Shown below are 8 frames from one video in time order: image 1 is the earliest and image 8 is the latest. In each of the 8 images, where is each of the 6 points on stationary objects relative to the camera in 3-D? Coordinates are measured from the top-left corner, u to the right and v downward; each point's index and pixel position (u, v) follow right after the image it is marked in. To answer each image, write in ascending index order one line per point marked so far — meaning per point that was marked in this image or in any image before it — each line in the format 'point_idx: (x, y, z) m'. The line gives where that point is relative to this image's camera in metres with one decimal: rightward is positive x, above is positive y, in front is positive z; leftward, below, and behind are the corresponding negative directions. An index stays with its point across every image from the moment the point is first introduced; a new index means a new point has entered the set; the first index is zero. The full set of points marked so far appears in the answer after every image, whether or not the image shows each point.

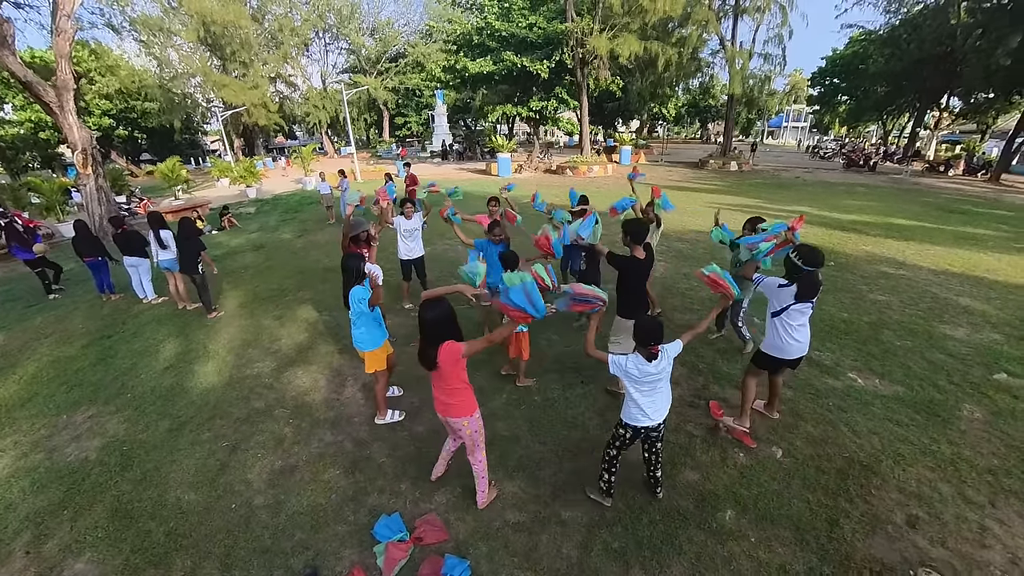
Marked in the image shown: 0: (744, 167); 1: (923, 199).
0: (+9.0, +4.5, +15.8) m
1: (+10.2, +2.1, +10.2) m
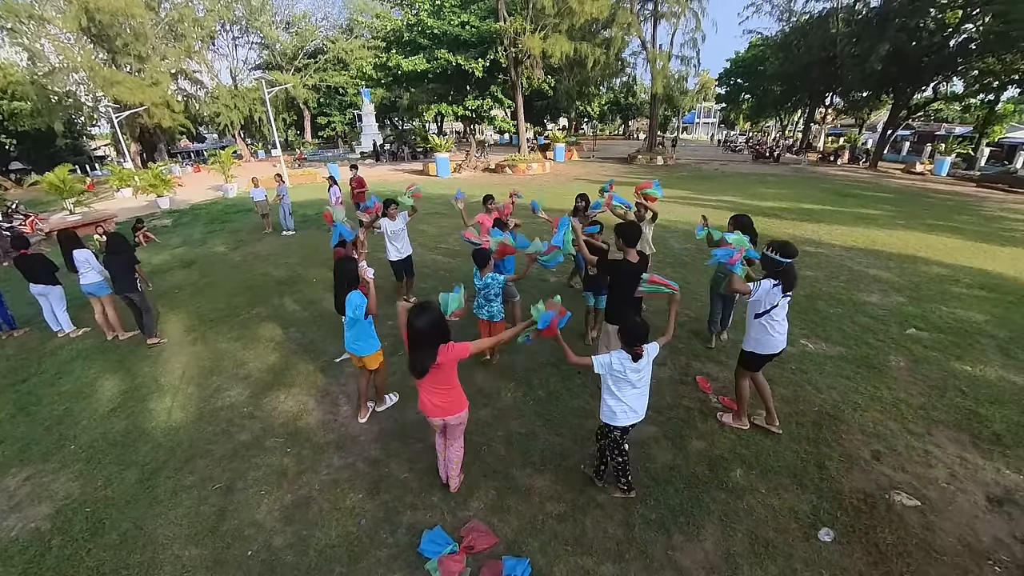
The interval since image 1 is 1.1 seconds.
0: (+6.5, +5.2, +17.1) m
1: (+8.9, +2.9, +11.8) m
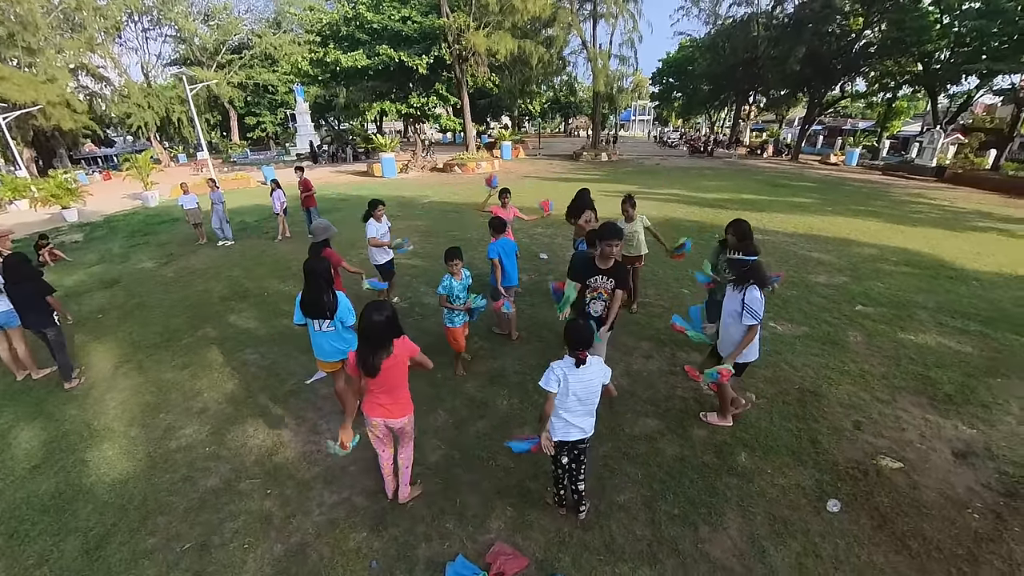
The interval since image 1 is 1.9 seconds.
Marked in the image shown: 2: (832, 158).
0: (+4.3, +5.5, +17.7) m
1: (+7.5, +3.3, +12.8) m
2: (+12.3, +4.9, +15.8) m
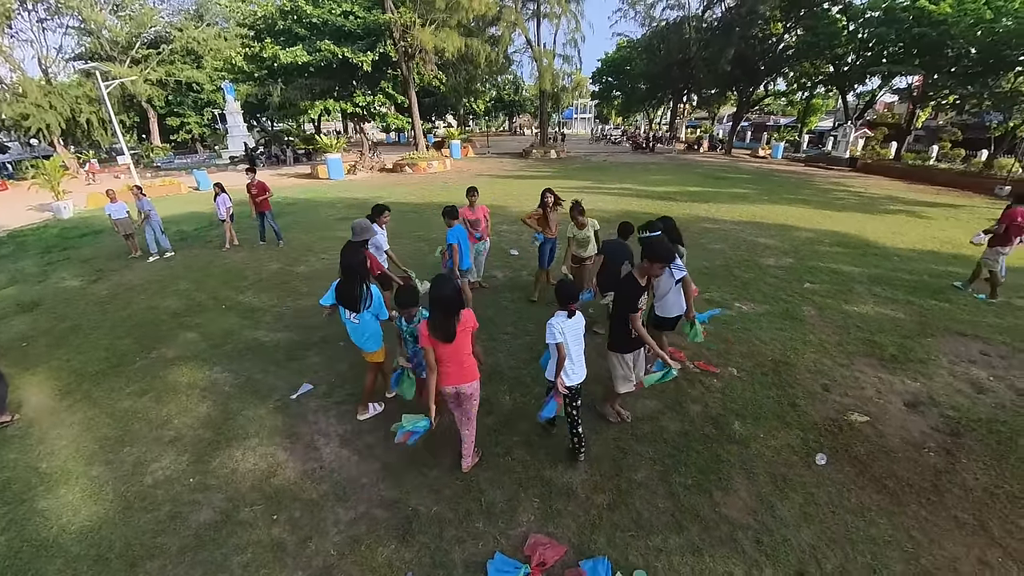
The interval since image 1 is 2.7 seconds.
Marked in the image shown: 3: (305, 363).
0: (+2.2, +5.8, +18.2) m
1: (+6.1, +3.8, +13.7) m
2: (+10.4, +5.6, +17.3) m
3: (-2.4, -0.9, +4.9) m
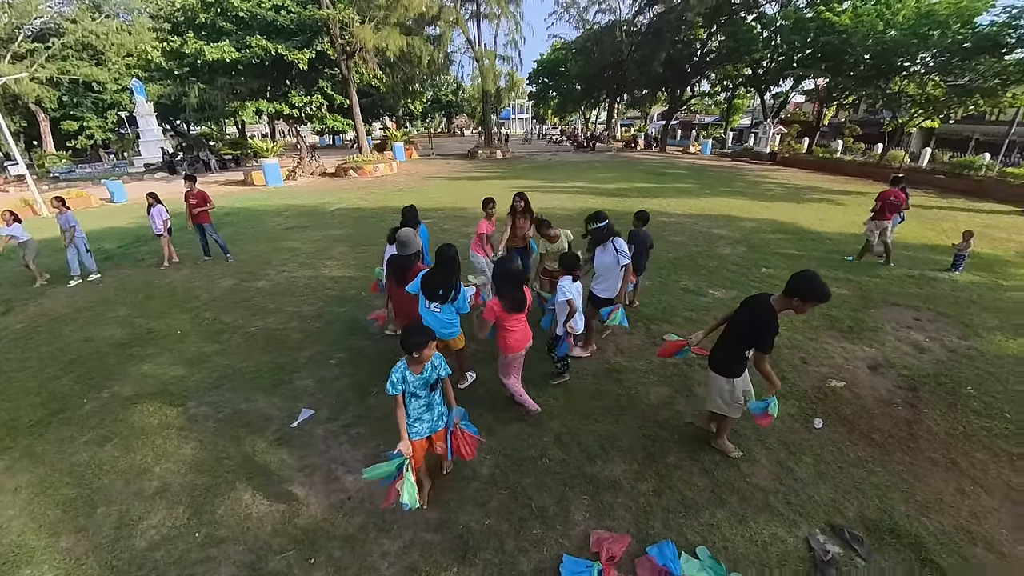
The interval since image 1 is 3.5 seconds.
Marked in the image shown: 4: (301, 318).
0: (-0.2, +5.8, +18.3) m
1: (+4.4, +4.1, +14.5) m
2: (+8.0, +6.2, +18.7) m
3: (-2.3, -1.1, +4.5) m
4: (-3.0, -0.4, +6.0) m
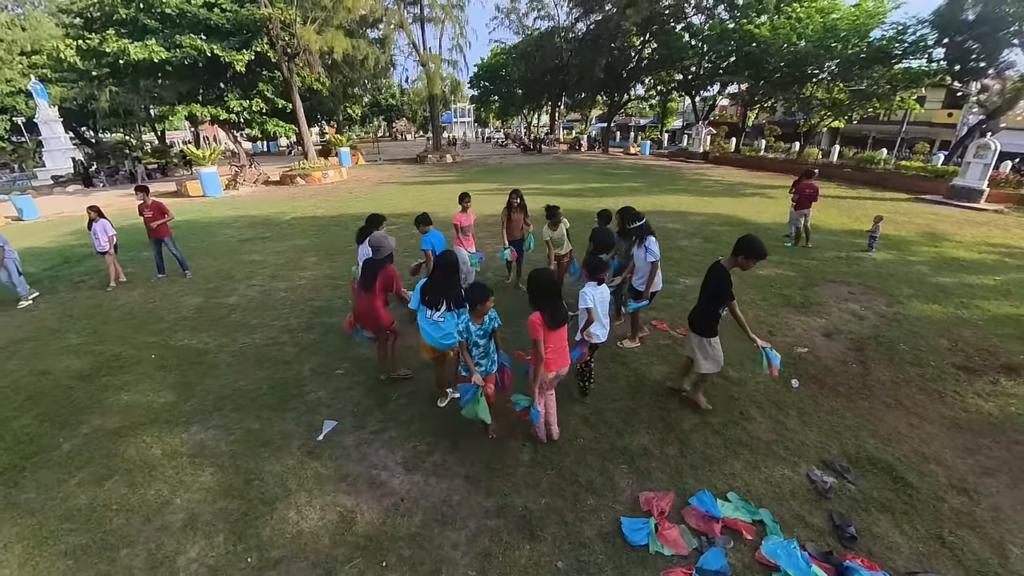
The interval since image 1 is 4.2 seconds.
0: (-2.5, +5.7, +18.4) m
1: (+2.8, +4.3, +15.3) m
2: (+5.6, +6.6, +20.0) m
3: (-2.2, -1.2, +4.5) m
4: (-3.1, -0.6, +5.8) m
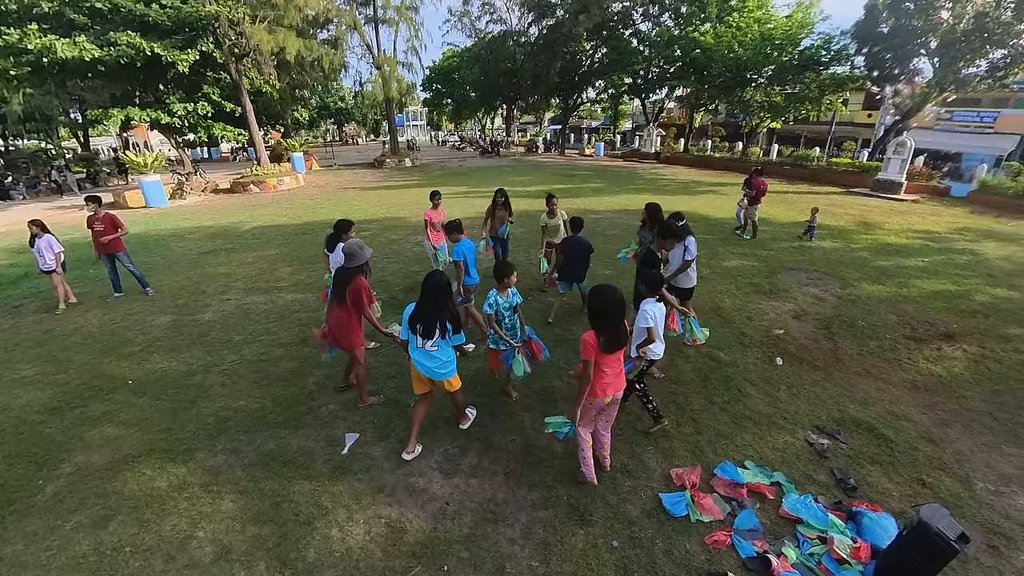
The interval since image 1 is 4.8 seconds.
0: (-4.3, +5.5, +18.2) m
1: (+1.4, +4.4, +15.7) m
2: (+3.5, +6.8, +20.7) m
3: (-2.0, -1.3, +4.4) m
4: (-3.1, -0.8, +5.6) m
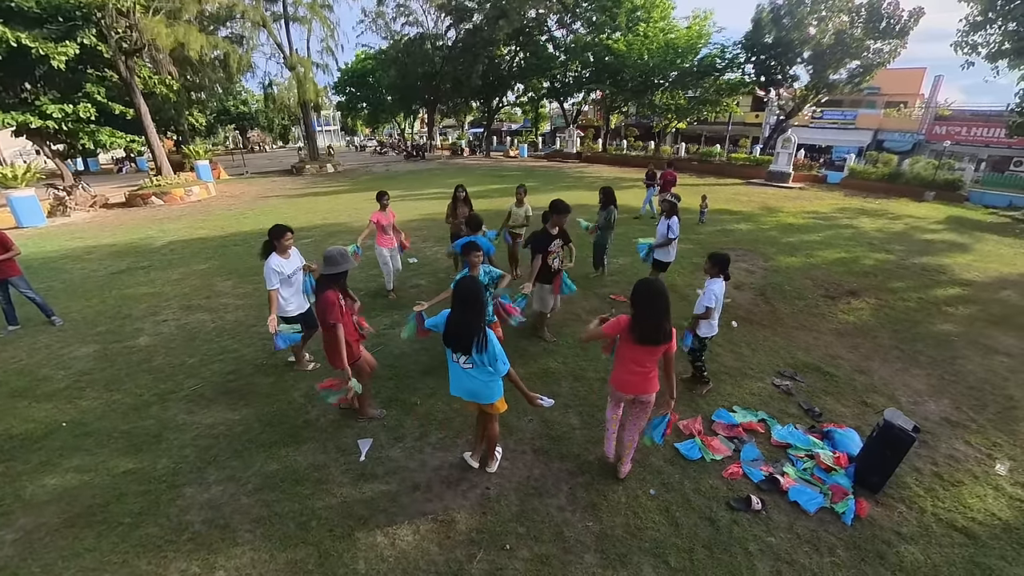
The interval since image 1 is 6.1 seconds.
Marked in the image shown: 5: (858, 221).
0: (-7.3, +5.0, +17.3) m
1: (-1.2, +4.4, +15.9) m
2: (-0.3, +6.8, +21.2) m
3: (-1.9, -1.3, +4.1) m
4: (-3.2, -0.9, +5.1) m
5: (+7.9, +1.6, +9.6) m
